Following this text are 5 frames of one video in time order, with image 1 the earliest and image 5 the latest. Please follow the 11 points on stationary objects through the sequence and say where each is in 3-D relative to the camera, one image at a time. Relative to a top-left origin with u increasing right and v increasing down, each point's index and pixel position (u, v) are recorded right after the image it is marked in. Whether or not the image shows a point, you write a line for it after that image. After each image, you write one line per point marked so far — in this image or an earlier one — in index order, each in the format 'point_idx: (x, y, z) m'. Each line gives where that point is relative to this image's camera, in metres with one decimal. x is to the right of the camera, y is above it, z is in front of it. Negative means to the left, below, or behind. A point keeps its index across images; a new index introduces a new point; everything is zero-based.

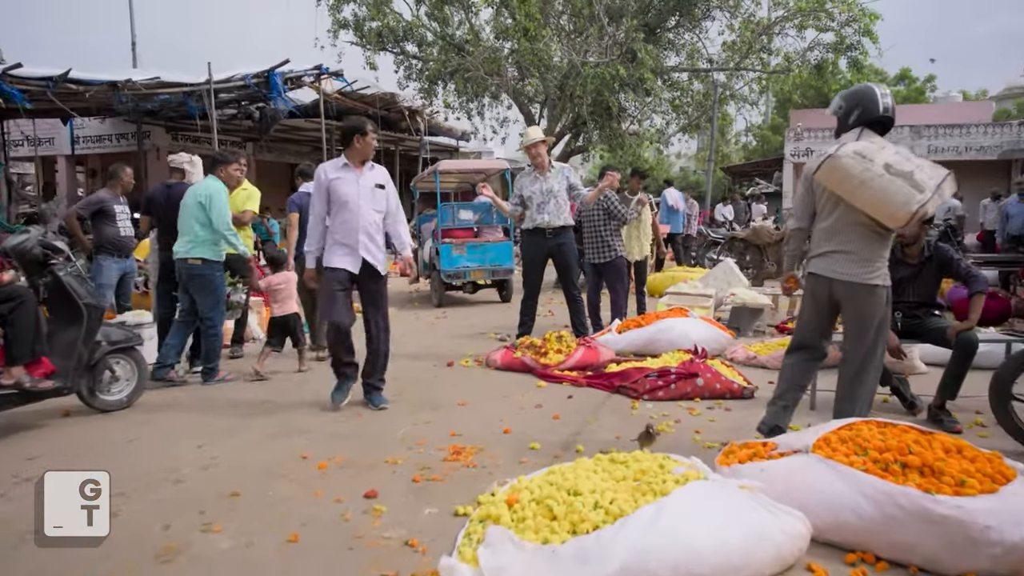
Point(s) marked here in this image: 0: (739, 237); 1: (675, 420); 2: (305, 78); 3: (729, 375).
0: (+4.5, +1.0, +14.3) m
1: (+1.1, -0.9, +4.9) m
2: (-4.1, +4.2, +14.6) m
3: (+1.7, -0.7, +5.7) m
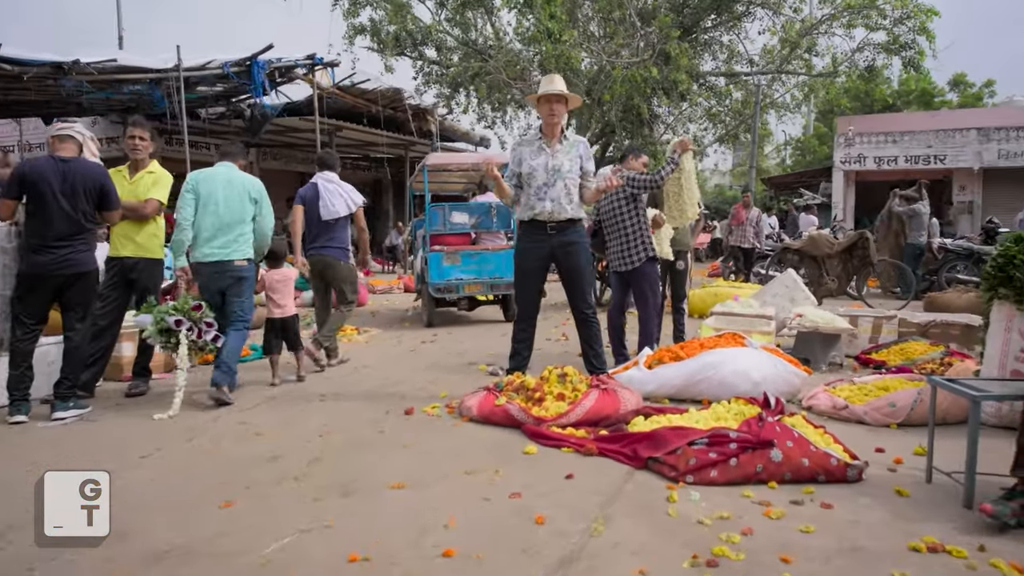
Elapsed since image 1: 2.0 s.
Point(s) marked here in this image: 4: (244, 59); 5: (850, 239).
0: (+4.8, +0.7, +12.2) m
1: (+0.9, -1.0, +2.9) m
2: (-3.8, +3.9, +12.9) m
3: (+1.6, -0.8, +3.7) m
4: (-4.6, +3.9, +12.3) m
5: (+5.5, +0.8, +11.8) m
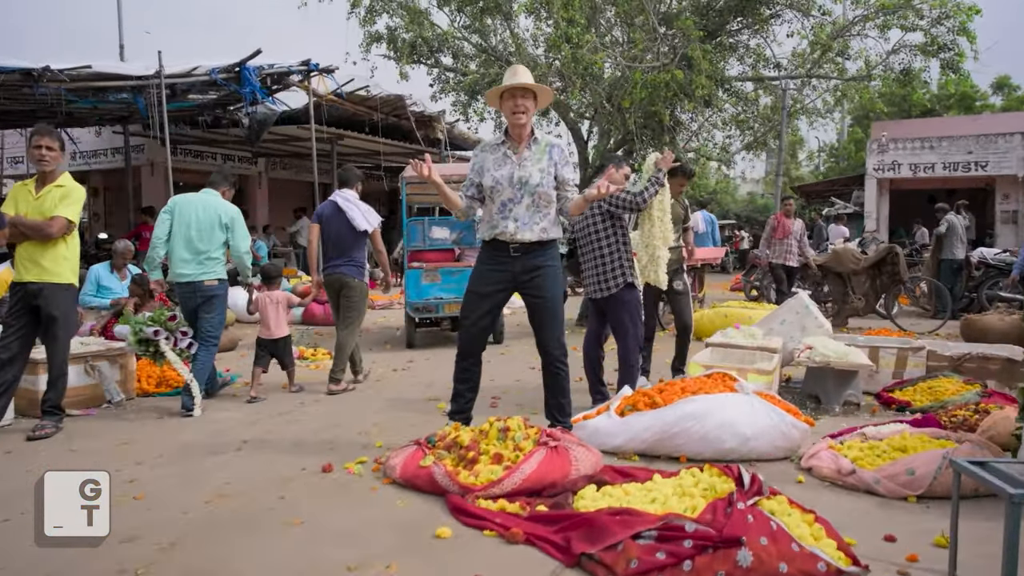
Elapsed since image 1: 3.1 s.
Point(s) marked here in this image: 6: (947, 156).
0: (+4.7, +0.4, +11.2) m
1: (+0.5, -1.2, +2.1) m
2: (-3.8, +3.6, +12.3) m
3: (+1.2, -1.0, +2.8) m
4: (-4.6, +3.7, +11.8) m
5: (+5.5, +0.5, +10.8) m
6: (+12.1, +3.7, +19.9) m
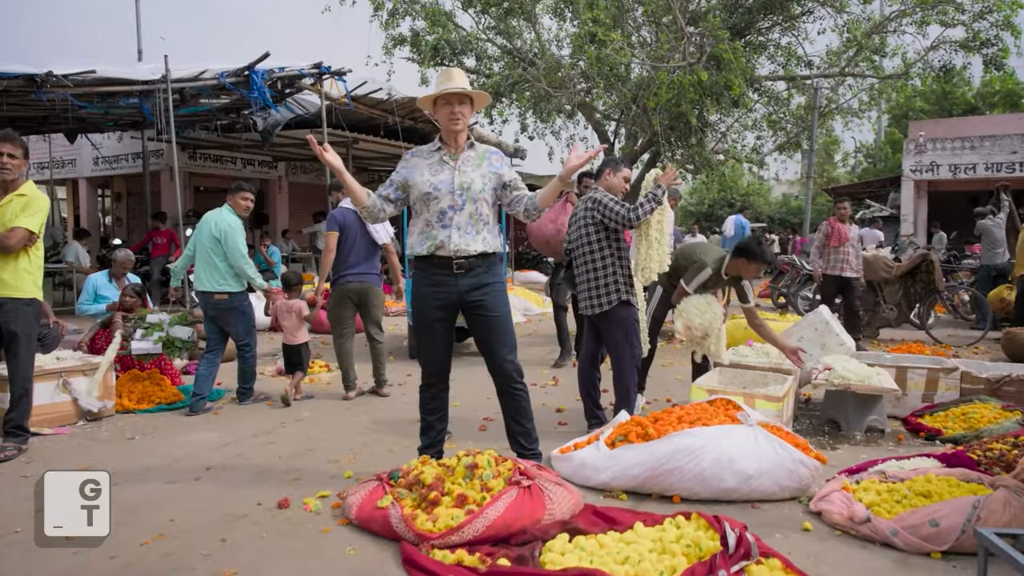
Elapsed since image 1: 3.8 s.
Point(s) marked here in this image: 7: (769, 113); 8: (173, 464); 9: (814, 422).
0: (+4.9, +0.3, +10.6) m
1: (+0.3, -1.3, +1.7) m
2: (-3.6, +3.5, +12.1) m
3: (+1.0, -1.1, +2.4) m
4: (-4.4, +3.5, +11.6) m
5: (+5.7, +0.4, +10.1) m
6: (+12.6, +3.5, +19.0) m
7: (+6.4, +4.4, +18.2) m
8: (-2.1, -1.1, +4.5) m
9: (+2.3, -1.0, +5.6) m
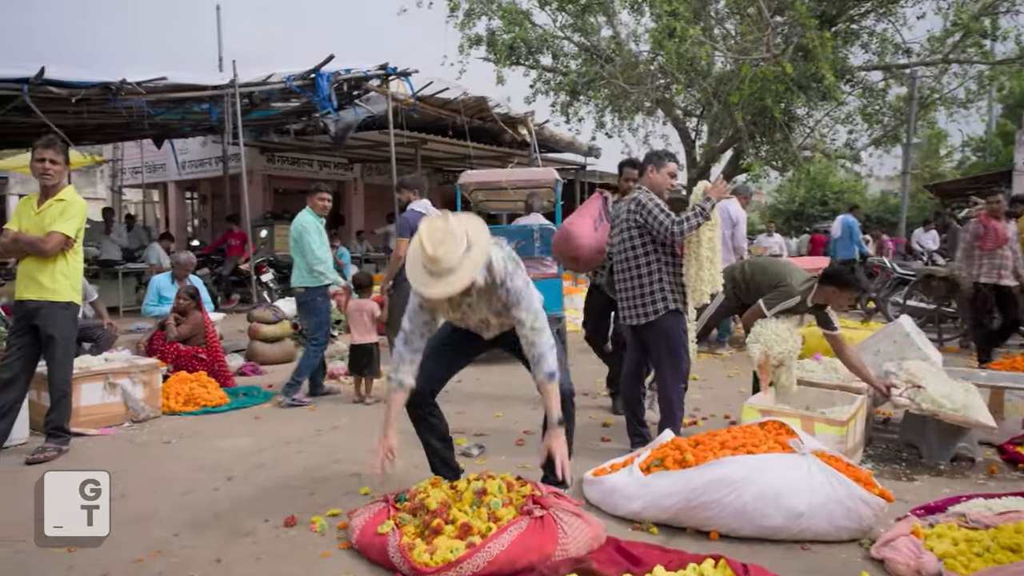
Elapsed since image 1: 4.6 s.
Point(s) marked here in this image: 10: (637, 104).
0: (+5.8, +0.2, +9.7) m
1: (+0.1, -1.3, +1.4) m
2: (-2.5, +3.5, +12.1) m
3: (+0.9, -1.1, +2.0) m
4: (-3.3, +3.5, +11.7) m
5: (+6.4, +0.3, +9.1) m
6: (+14.4, +3.4, +17.1) m
7: (+8.2, +4.4, +17.0) m
8: (-1.9, -1.1, +4.4) m
9: (+2.6, -1.1, +5.0) m
10: (+2.8, +4.1, +15.9) m
